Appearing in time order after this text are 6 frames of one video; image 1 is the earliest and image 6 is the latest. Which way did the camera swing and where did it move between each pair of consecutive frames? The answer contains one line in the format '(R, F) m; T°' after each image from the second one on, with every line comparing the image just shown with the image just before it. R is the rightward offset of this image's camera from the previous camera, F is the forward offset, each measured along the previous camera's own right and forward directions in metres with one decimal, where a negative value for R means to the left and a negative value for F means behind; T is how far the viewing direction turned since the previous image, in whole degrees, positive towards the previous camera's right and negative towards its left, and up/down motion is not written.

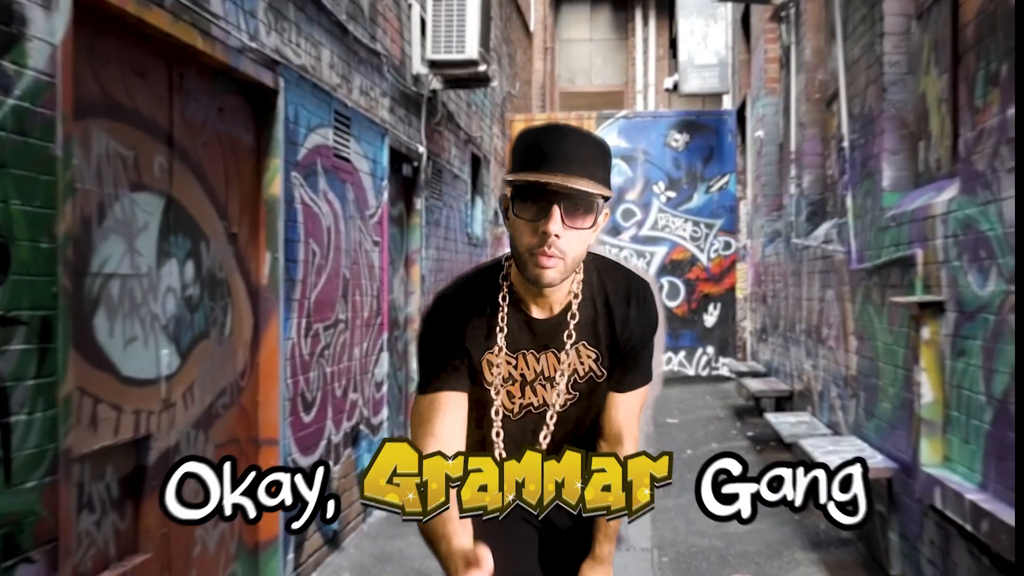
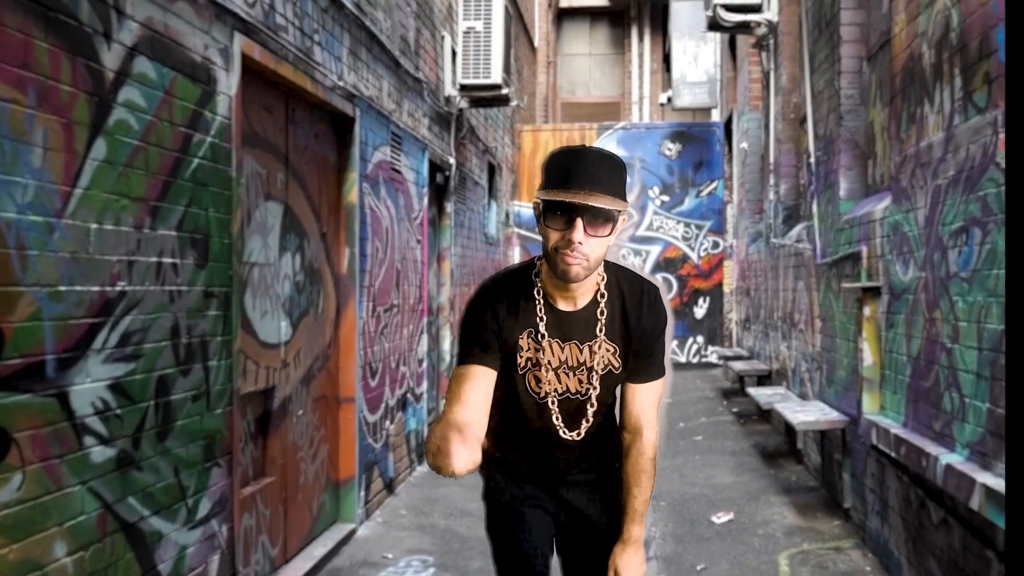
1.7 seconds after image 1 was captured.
(-0.2, -0.9) m; +1°
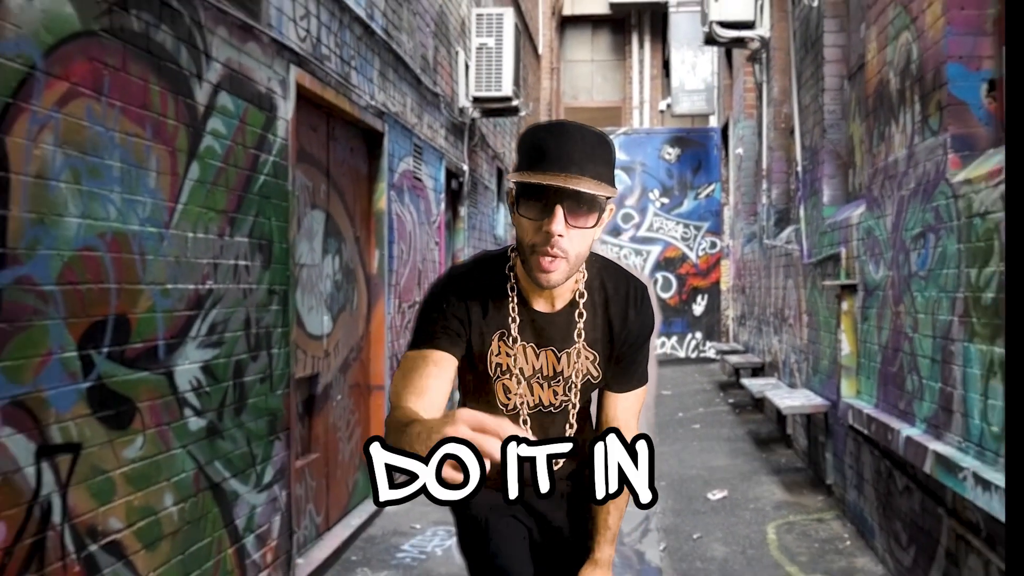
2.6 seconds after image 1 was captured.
(-0.1, -0.5) m; 0°
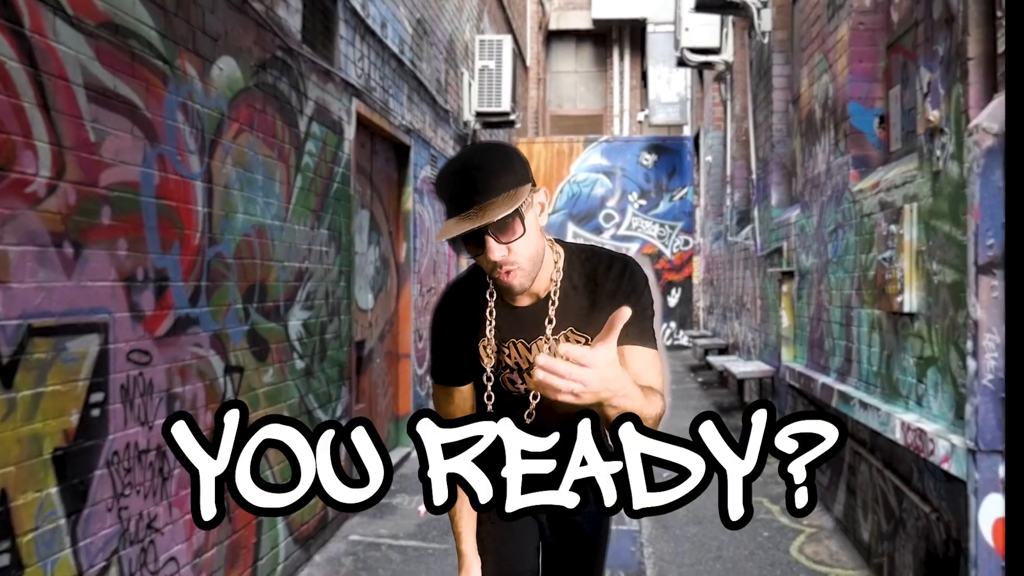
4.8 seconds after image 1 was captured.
(-0.1, -1.1) m; +1°
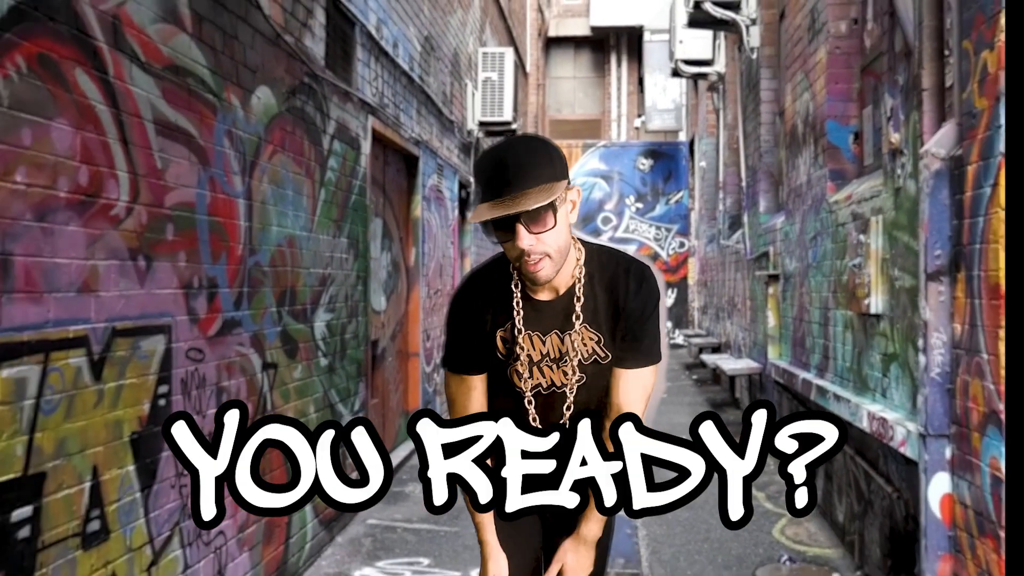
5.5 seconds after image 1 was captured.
(0.0, -0.4) m; 0°
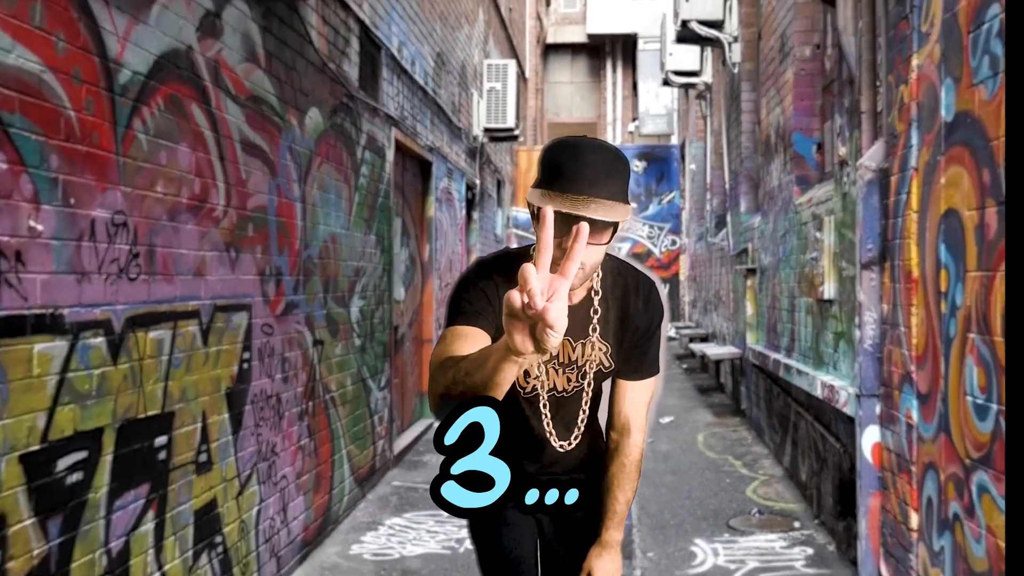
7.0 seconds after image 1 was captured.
(-0.1, -0.7) m; 0°
